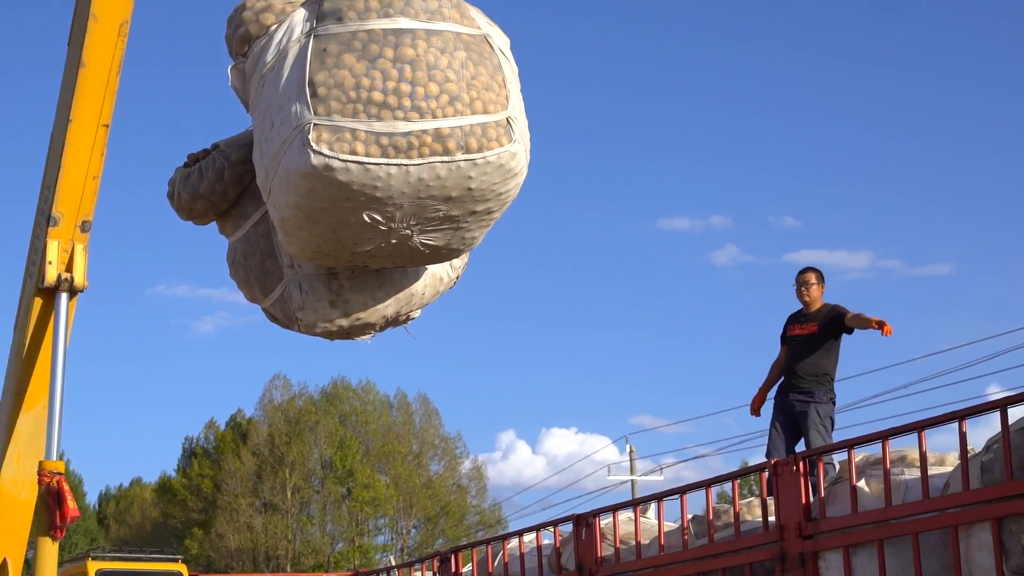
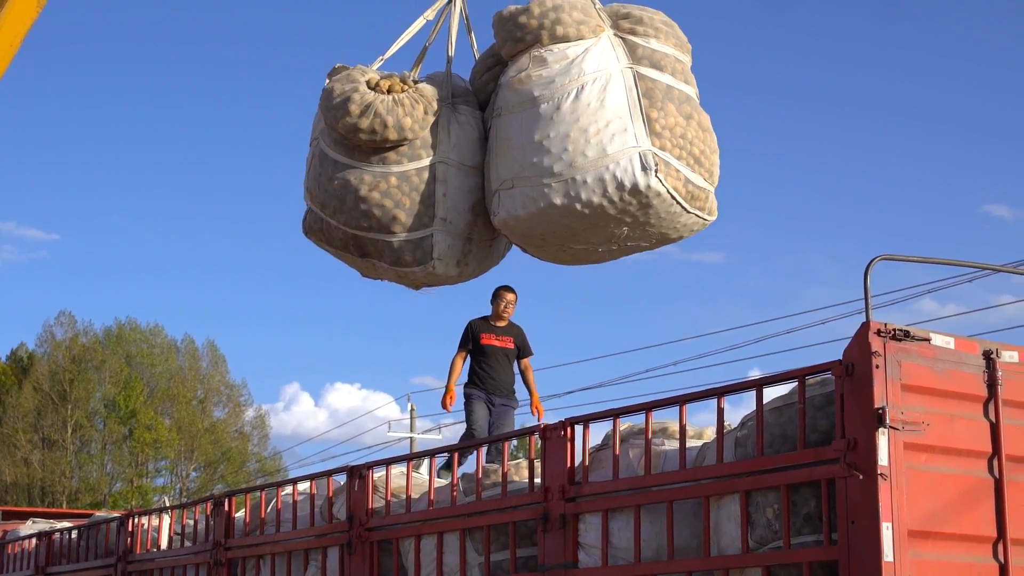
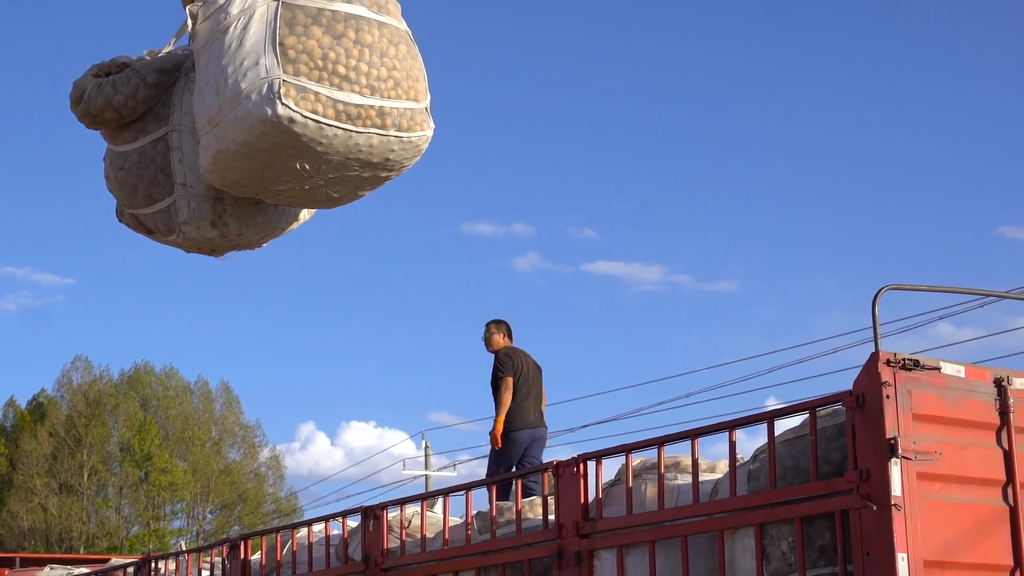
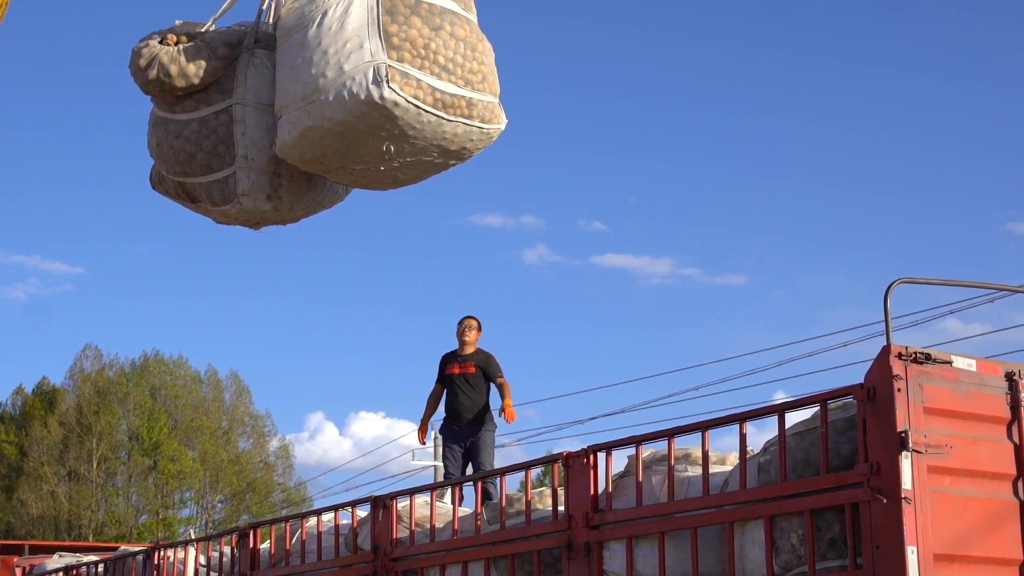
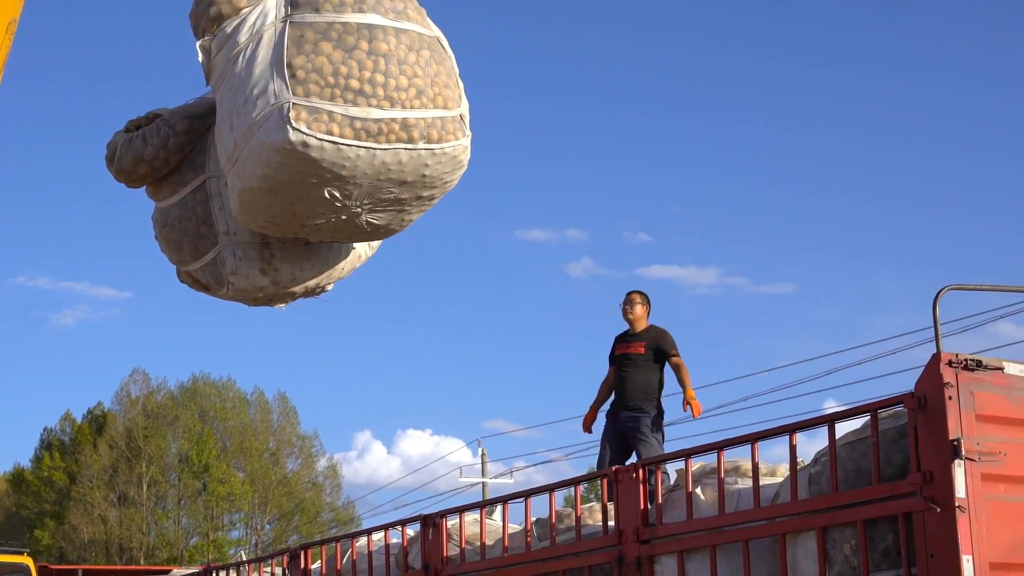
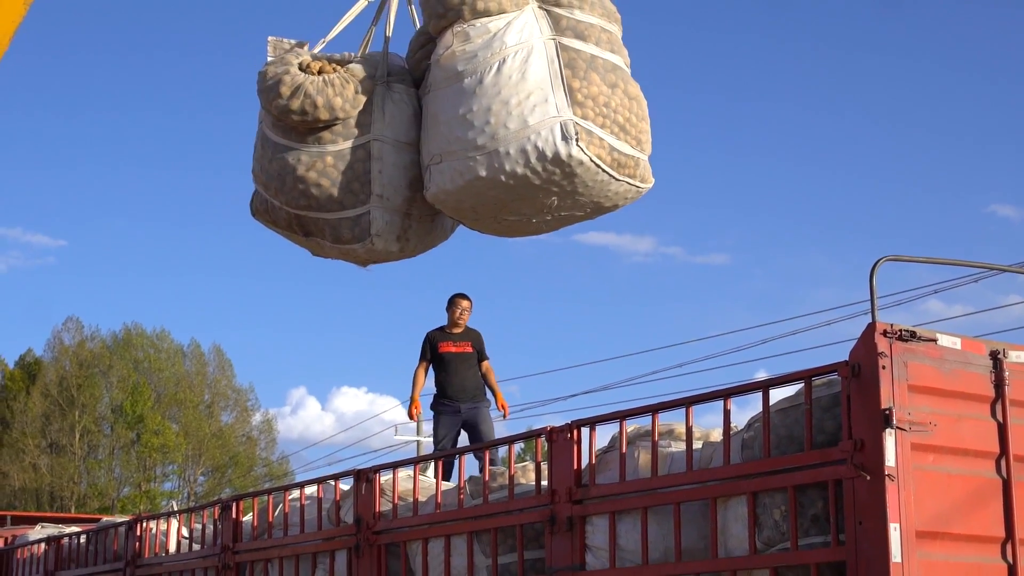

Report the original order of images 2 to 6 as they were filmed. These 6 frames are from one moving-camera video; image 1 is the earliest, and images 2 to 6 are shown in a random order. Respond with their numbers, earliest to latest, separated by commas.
5, 3, 4, 6, 2
